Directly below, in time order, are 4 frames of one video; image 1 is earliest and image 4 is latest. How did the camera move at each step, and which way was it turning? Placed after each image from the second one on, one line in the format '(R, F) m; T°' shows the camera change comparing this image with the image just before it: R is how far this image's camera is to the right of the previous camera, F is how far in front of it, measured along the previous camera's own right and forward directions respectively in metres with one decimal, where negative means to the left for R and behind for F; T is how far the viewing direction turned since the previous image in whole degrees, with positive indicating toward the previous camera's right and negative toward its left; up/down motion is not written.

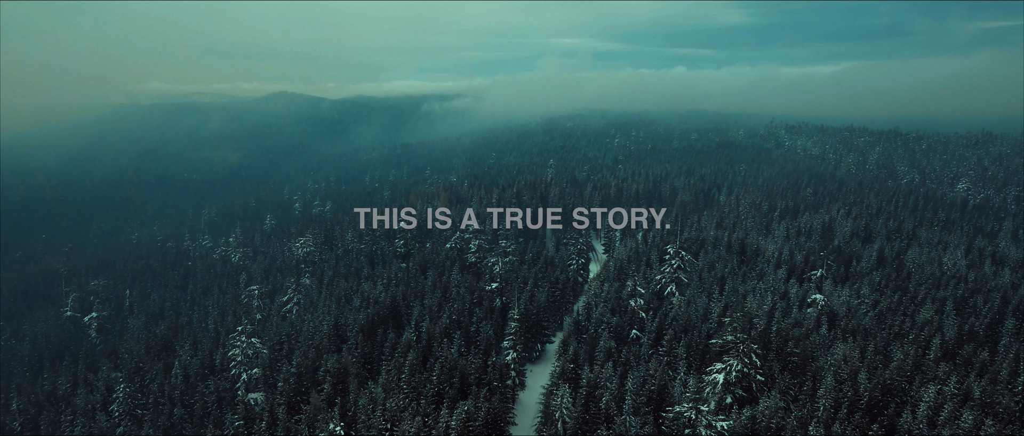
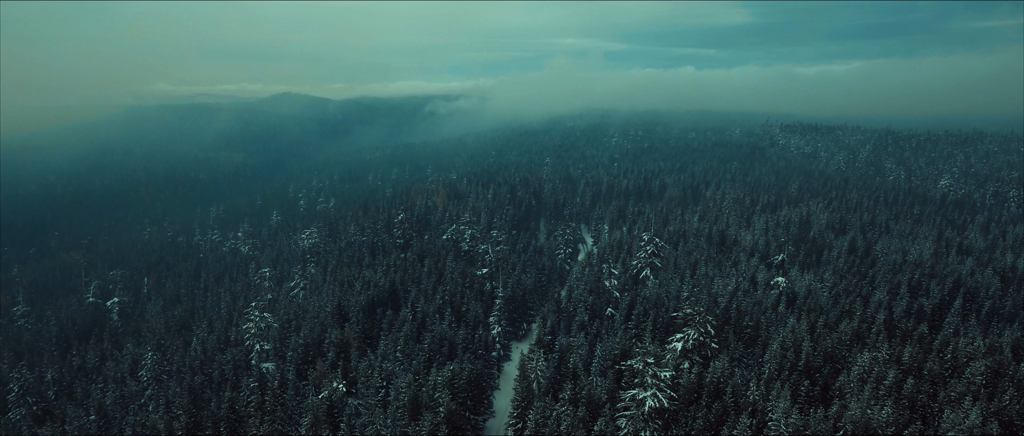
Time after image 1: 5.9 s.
(+2.3, -5.9) m; 0°
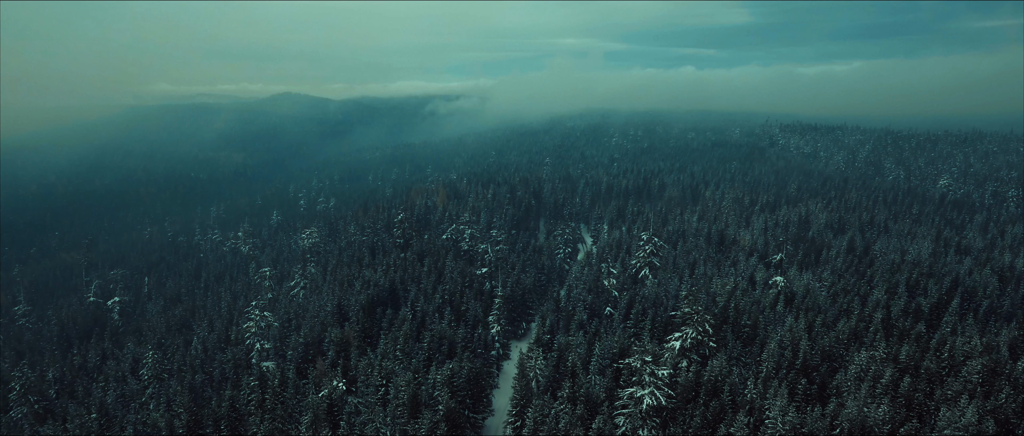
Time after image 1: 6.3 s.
(+0.1, -0.3) m; 0°
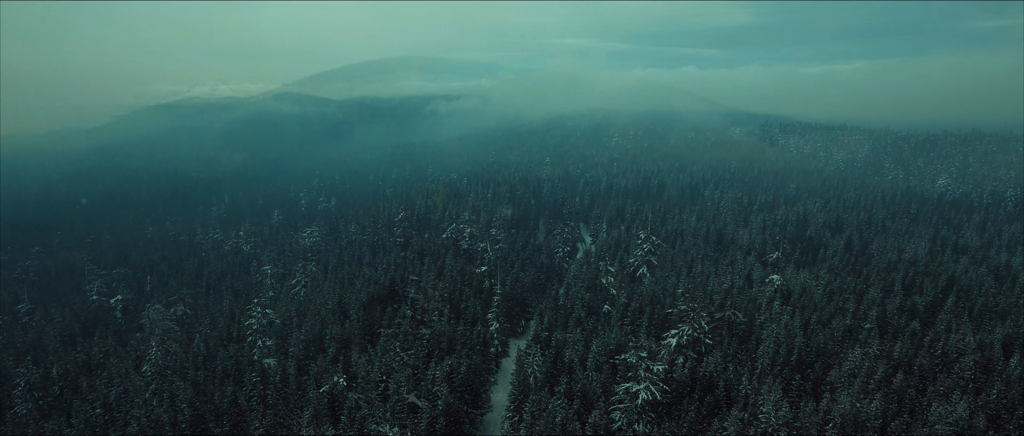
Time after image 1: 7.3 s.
(+0.3, -0.7) m; 0°
